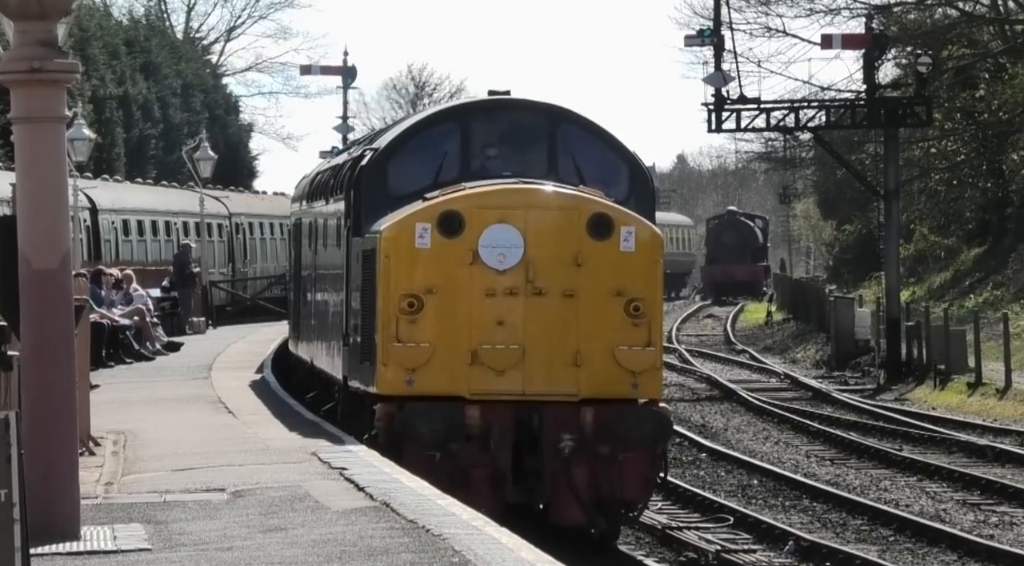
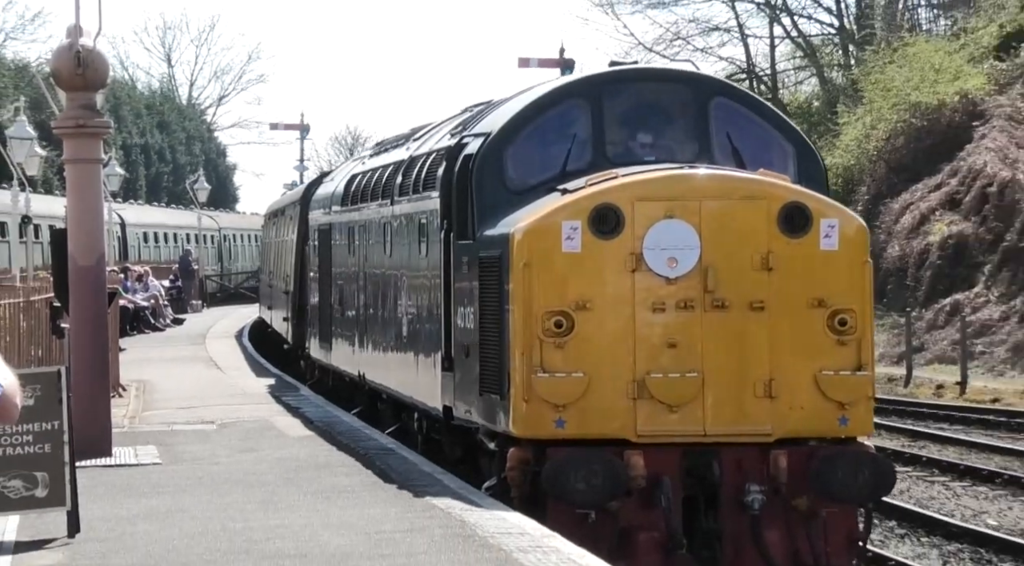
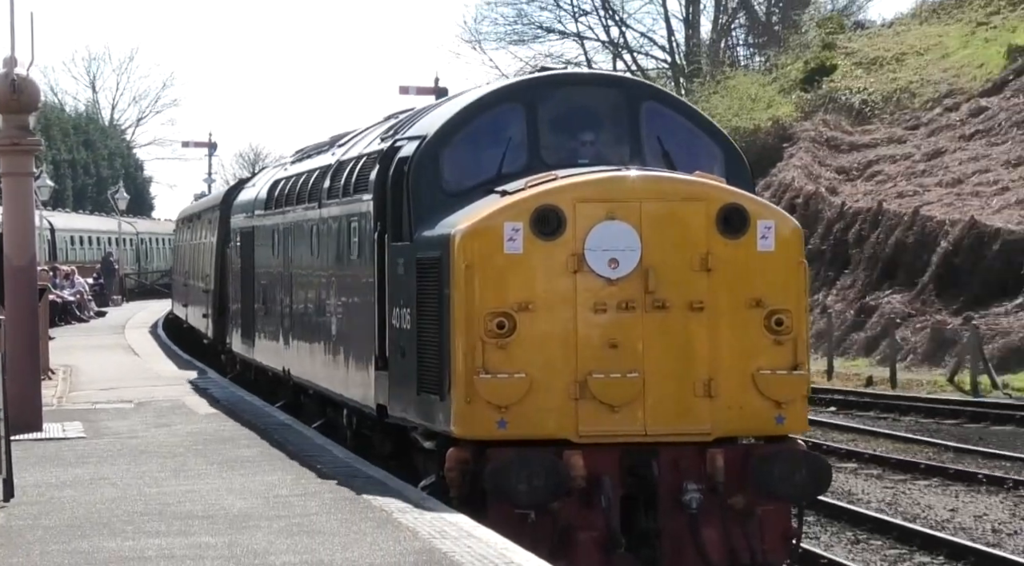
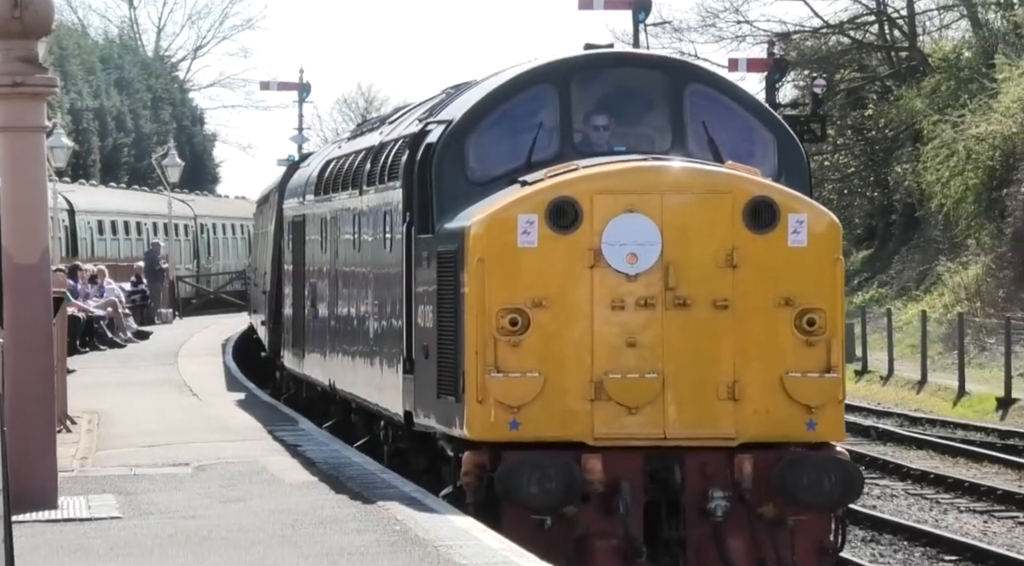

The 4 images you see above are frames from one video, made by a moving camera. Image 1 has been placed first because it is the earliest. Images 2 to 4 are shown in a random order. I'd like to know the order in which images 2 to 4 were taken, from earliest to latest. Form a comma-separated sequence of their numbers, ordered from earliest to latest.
4, 2, 3
